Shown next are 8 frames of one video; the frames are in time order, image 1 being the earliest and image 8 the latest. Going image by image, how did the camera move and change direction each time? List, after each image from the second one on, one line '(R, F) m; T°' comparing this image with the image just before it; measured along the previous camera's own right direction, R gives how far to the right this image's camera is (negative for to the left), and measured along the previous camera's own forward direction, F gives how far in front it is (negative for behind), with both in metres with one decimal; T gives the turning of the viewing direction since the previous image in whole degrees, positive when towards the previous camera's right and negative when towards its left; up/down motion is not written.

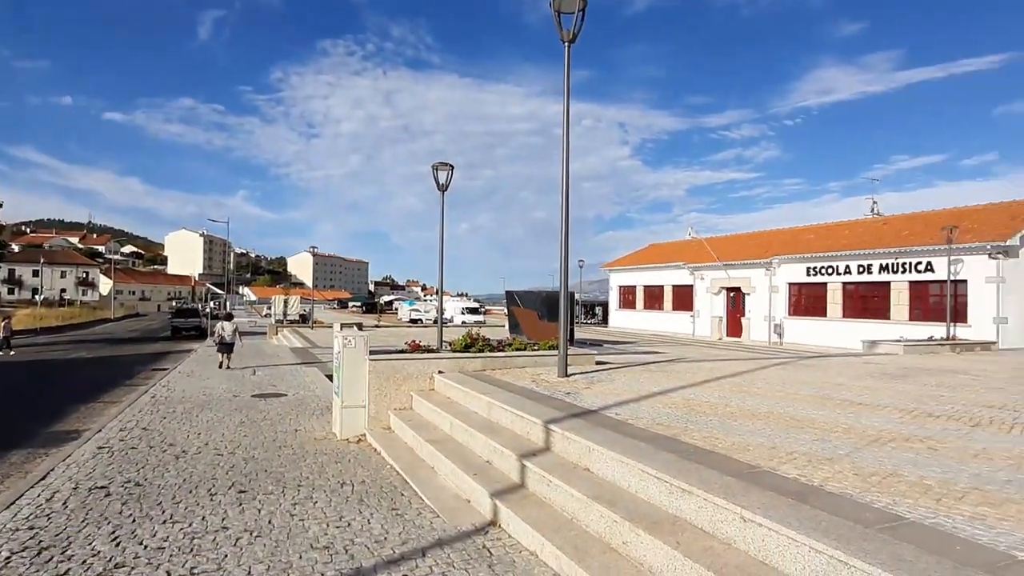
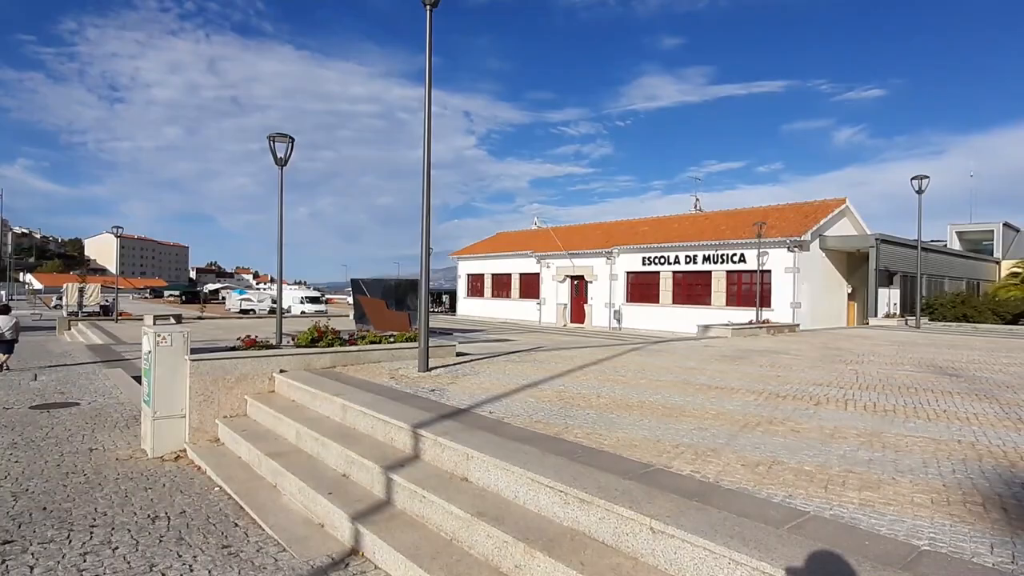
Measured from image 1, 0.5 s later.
(-0.2, +0.7) m; +15°
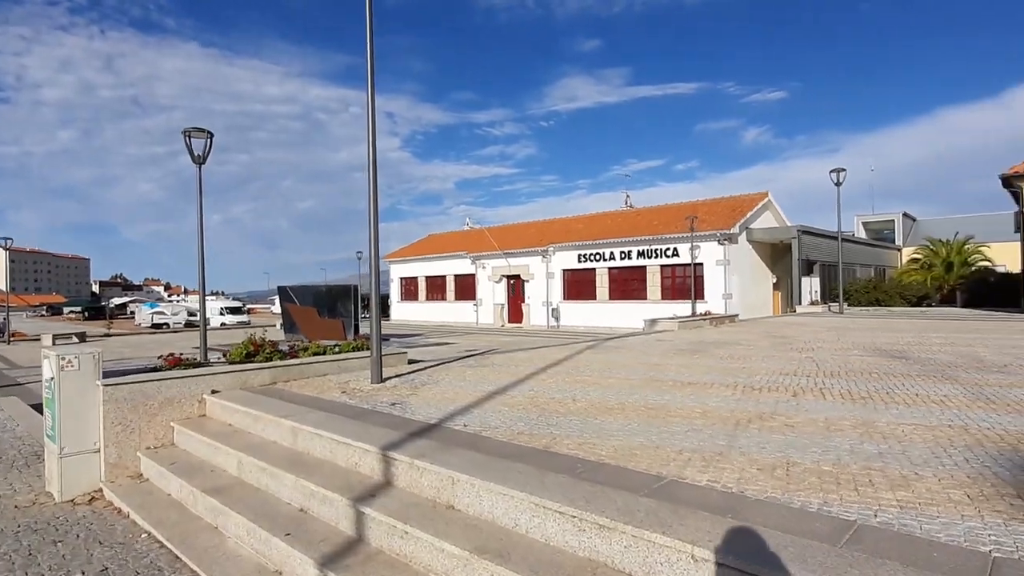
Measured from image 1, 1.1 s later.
(-0.4, +0.6) m; +7°
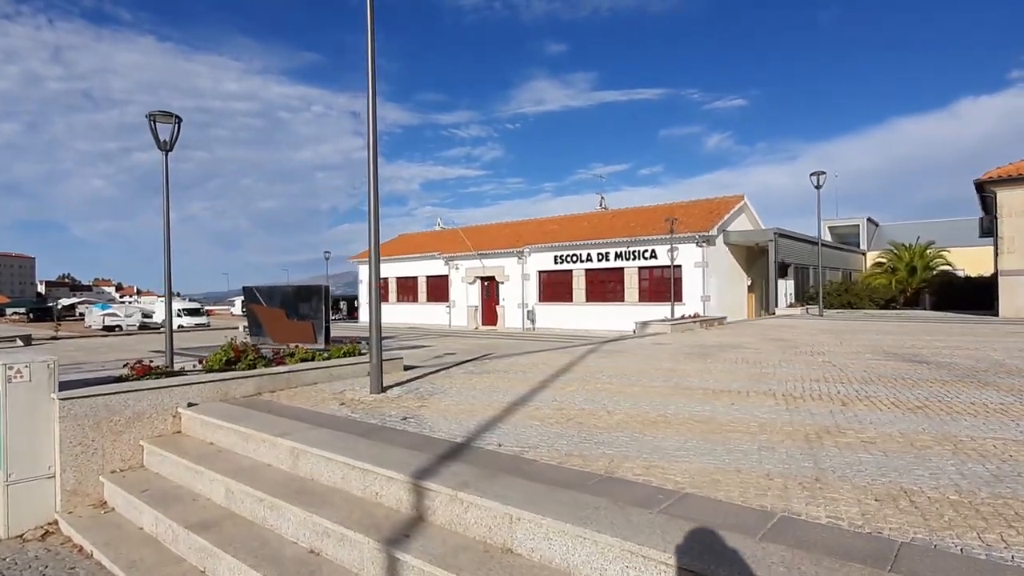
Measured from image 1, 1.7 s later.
(-0.6, +0.7) m; +3°
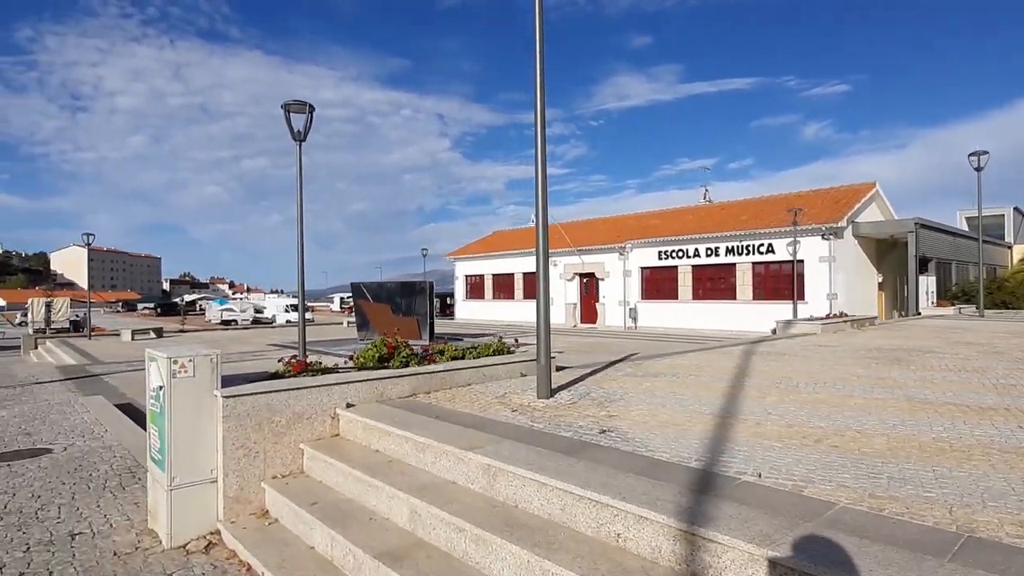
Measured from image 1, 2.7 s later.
(-1.1, +0.9) m; -8°
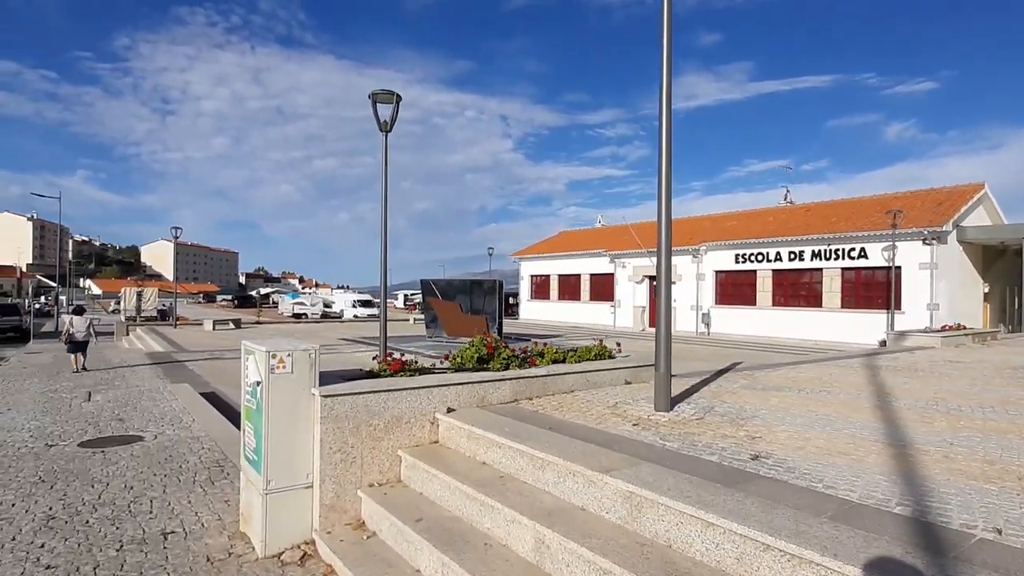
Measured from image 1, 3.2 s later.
(-0.5, +0.6) m; -6°
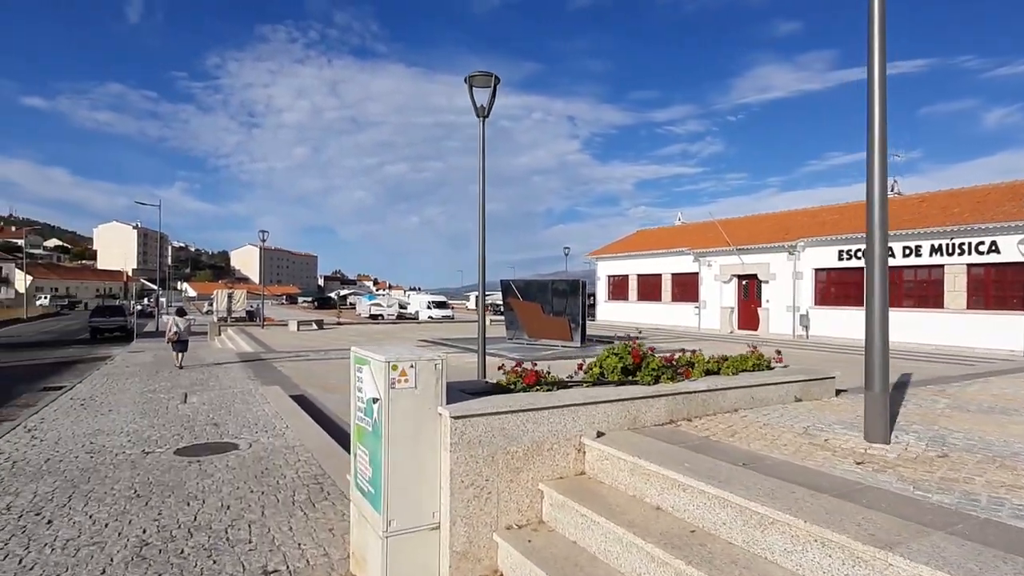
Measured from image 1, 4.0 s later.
(-0.7, +1.0) m; -7°
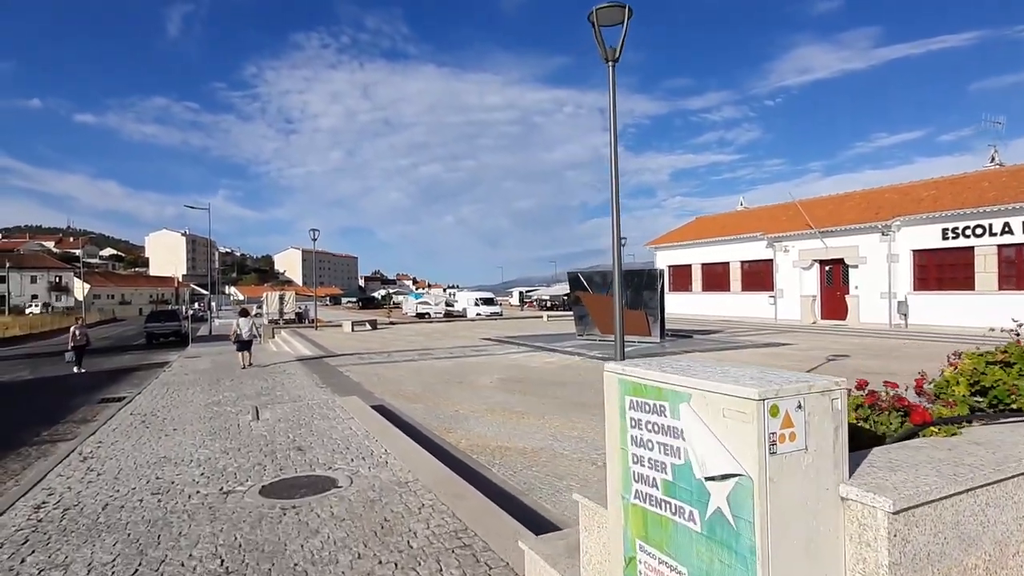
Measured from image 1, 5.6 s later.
(-1.4, +1.9) m; -4°
